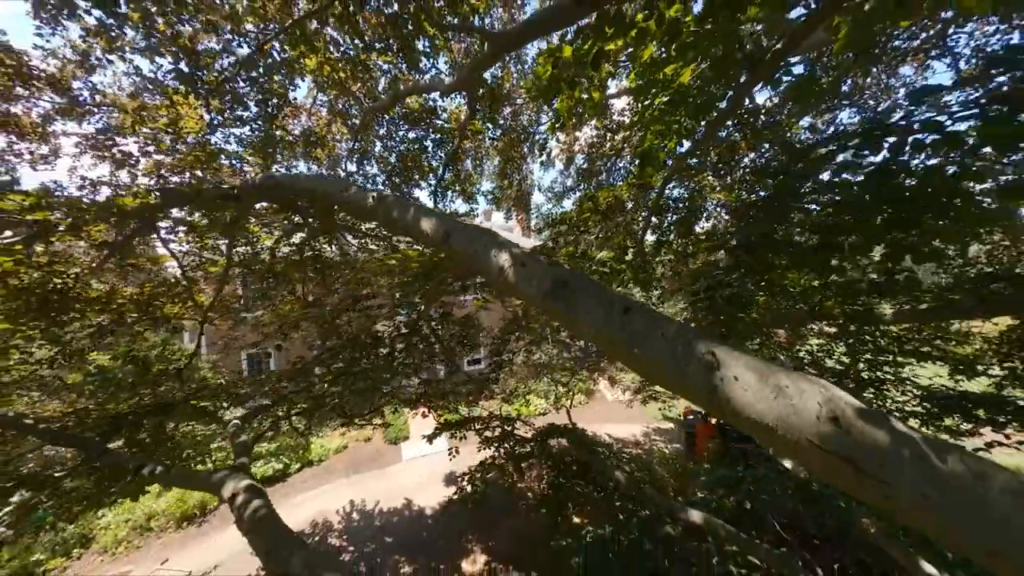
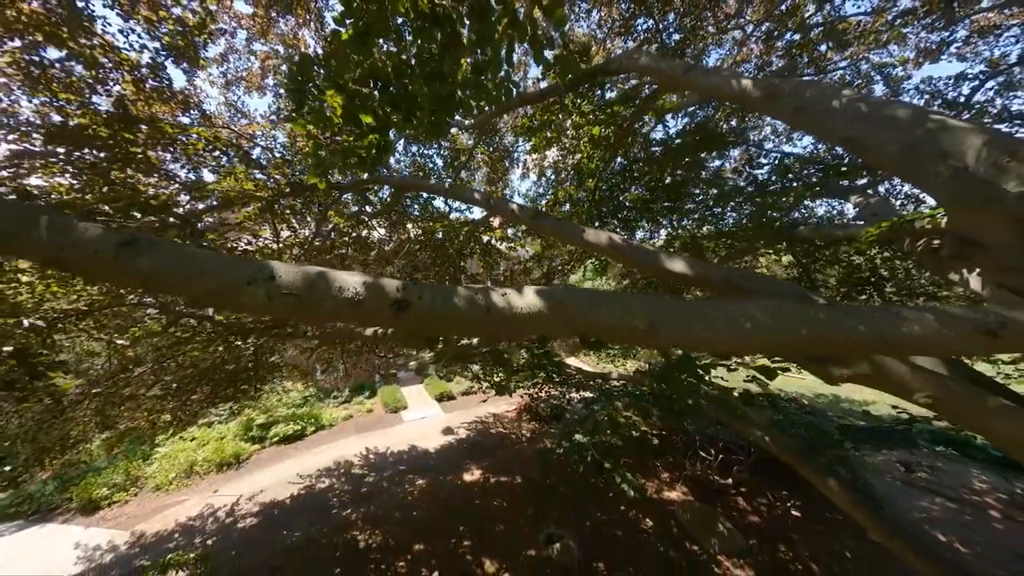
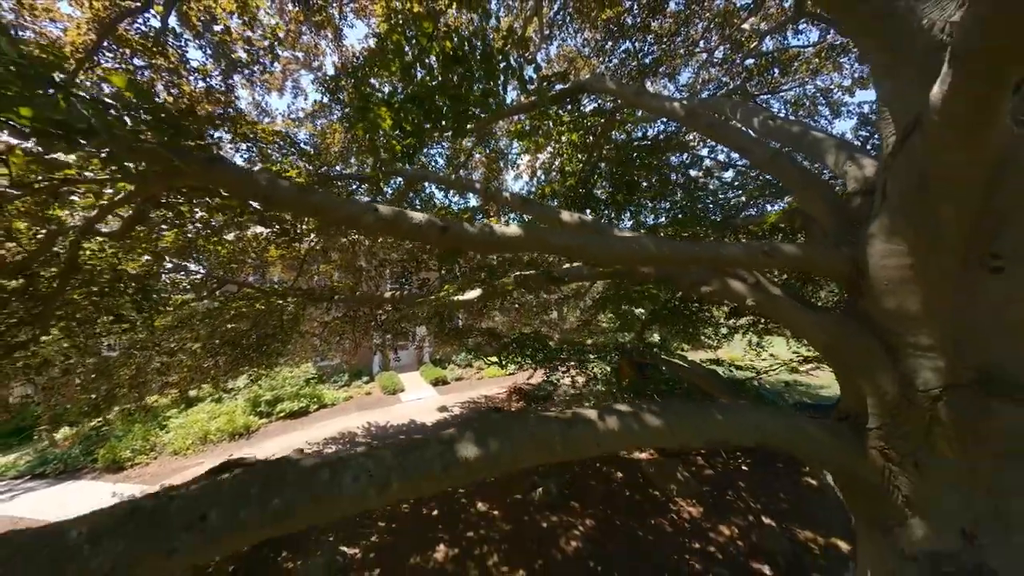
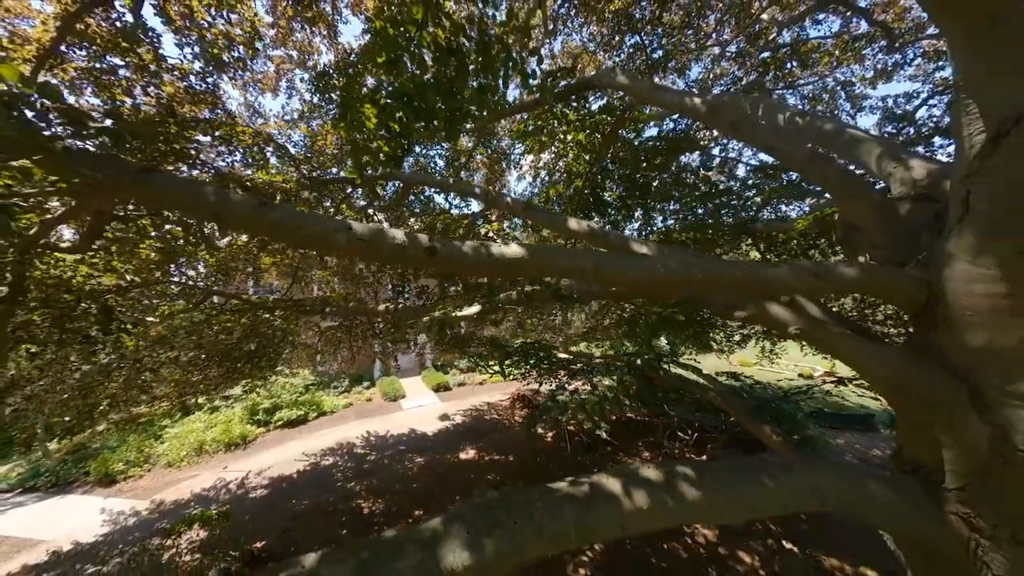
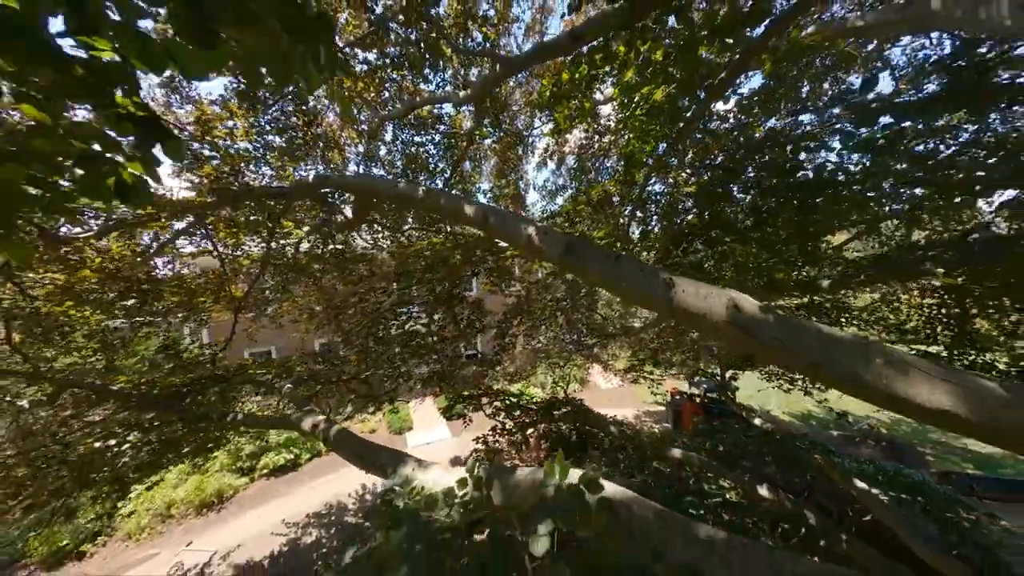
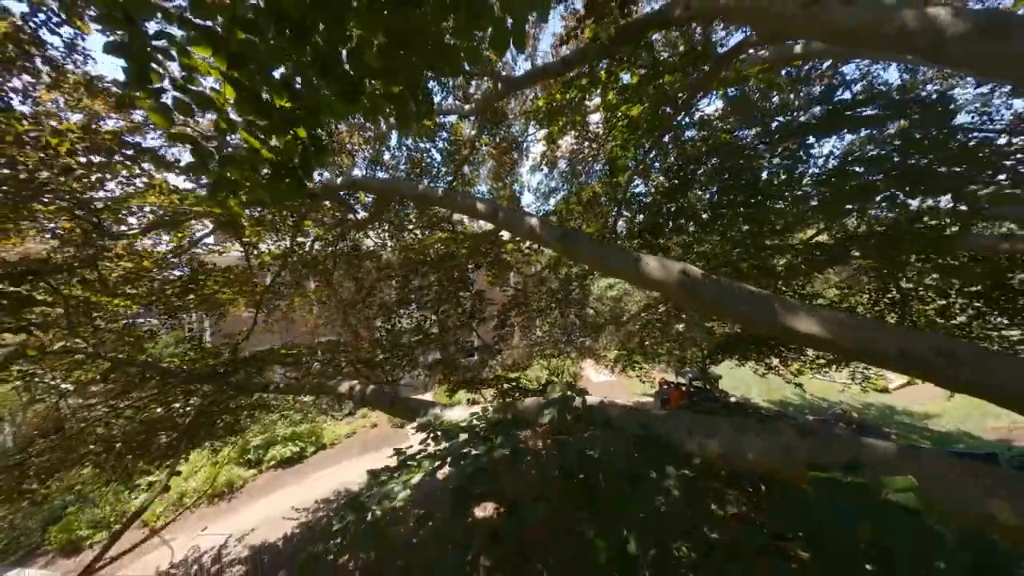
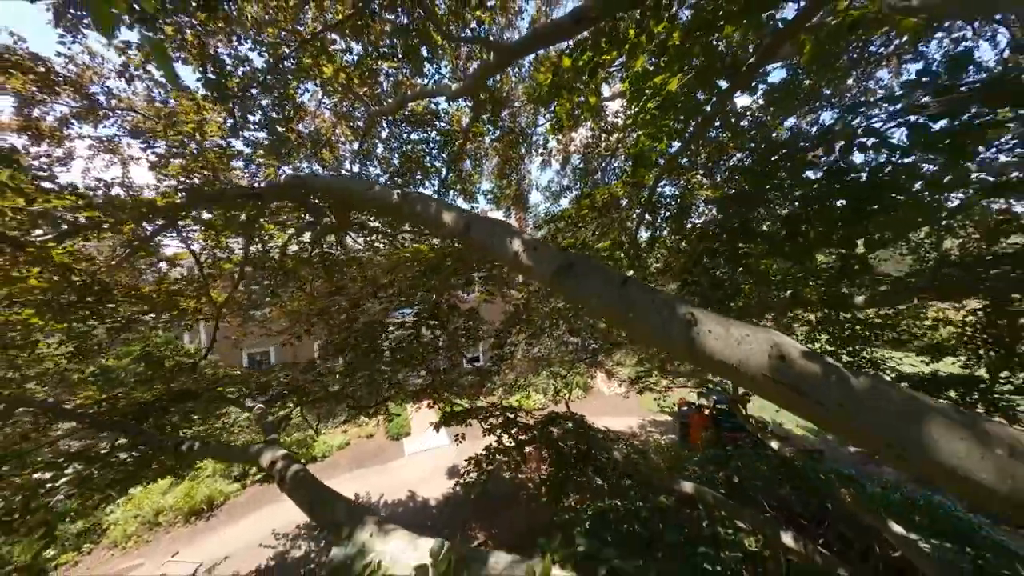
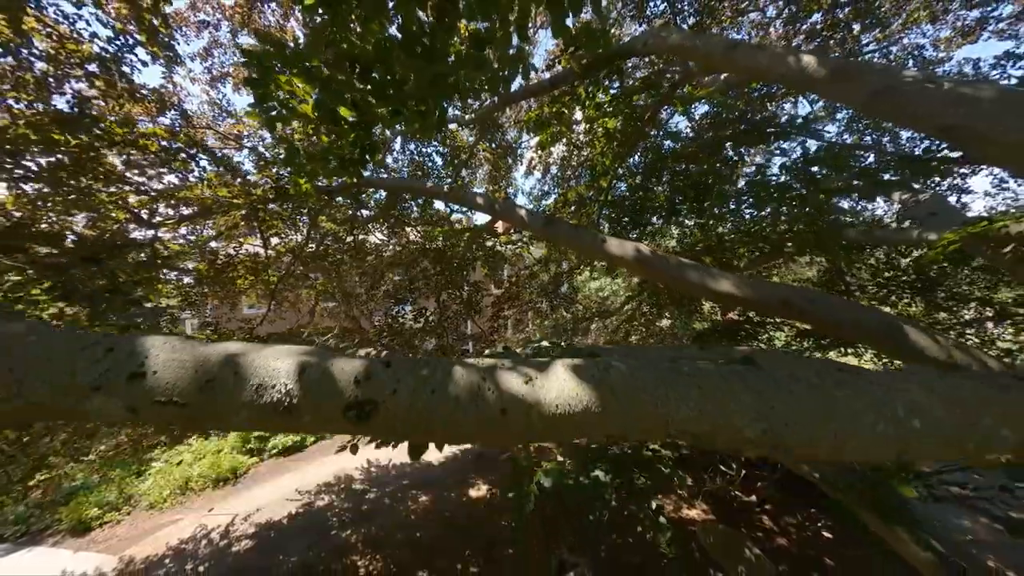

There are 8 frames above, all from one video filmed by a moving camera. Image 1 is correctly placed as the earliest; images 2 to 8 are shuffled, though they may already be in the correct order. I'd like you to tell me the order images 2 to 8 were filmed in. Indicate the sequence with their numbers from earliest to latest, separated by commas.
7, 5, 6, 8, 2, 4, 3
